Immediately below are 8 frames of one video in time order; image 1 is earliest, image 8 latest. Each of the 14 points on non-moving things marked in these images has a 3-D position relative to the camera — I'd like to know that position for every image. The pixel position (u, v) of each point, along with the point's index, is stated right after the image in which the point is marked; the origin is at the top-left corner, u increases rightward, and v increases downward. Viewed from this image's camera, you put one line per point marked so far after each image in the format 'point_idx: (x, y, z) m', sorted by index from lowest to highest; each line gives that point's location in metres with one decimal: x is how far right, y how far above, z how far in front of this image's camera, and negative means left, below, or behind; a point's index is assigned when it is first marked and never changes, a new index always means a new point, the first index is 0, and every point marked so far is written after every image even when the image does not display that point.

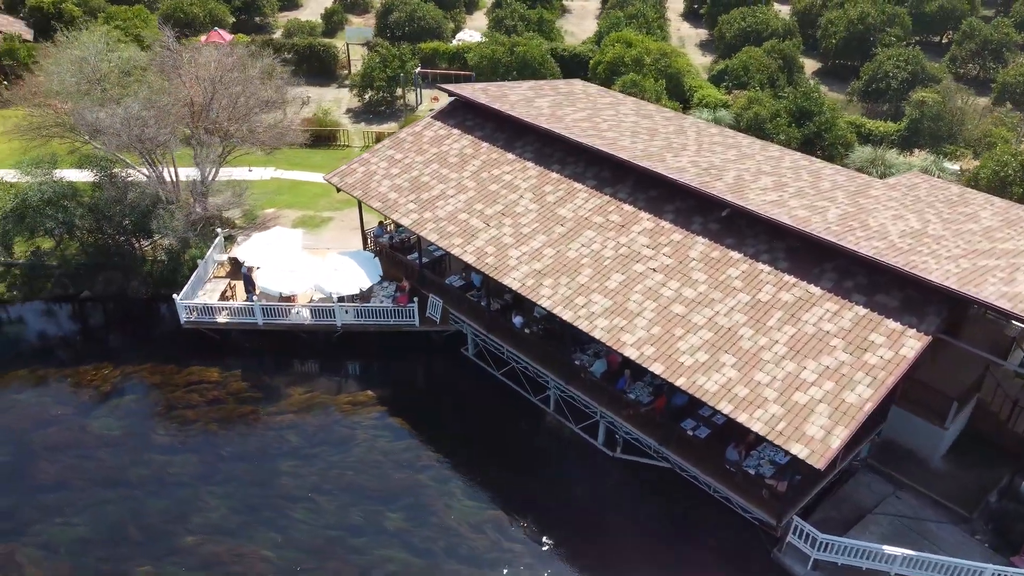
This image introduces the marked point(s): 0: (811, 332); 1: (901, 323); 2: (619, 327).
0: (+6.3, -1.0, +17.1) m
1: (+8.1, -0.7, +17.0) m
2: (+2.4, -0.9, +18.2) m
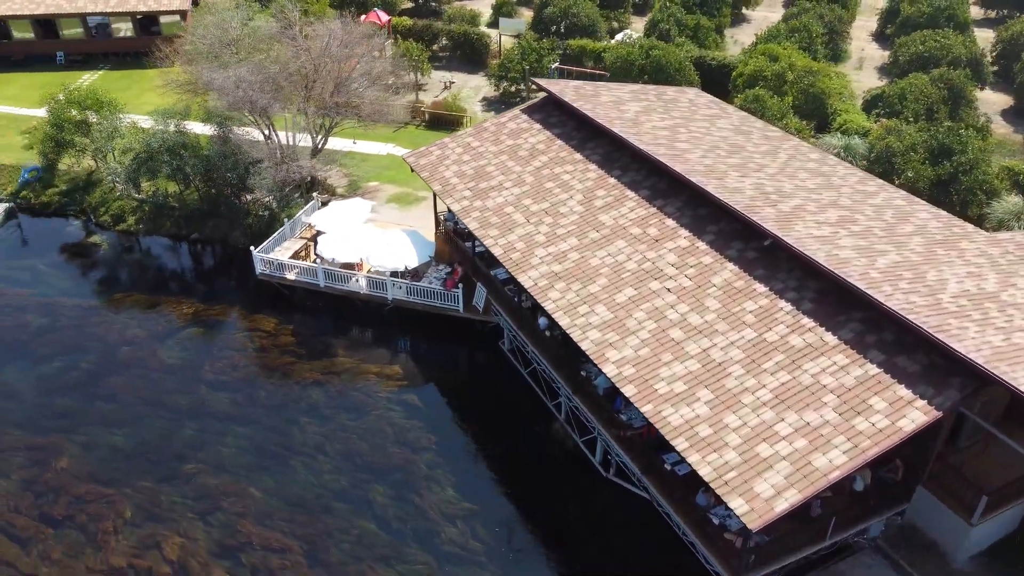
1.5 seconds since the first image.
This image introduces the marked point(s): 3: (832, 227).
0: (+5.5, -1.8, +15.4) m
1: (+7.3, -1.9, +14.8) m
2: (+2.1, -1.2, +17.4) m
3: (+7.4, +1.4, +18.9) m
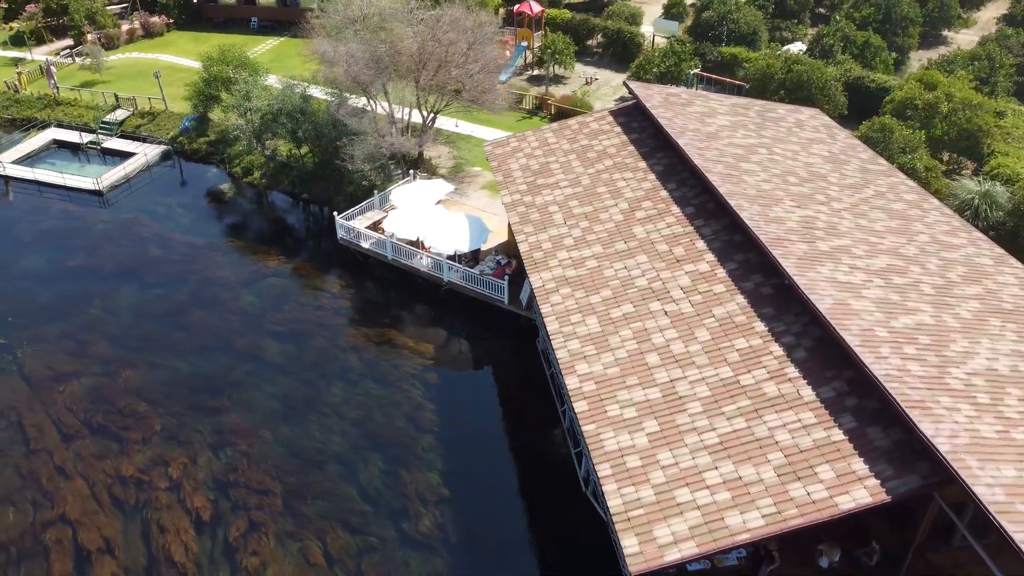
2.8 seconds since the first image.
0: (+4.3, -2.6, +14.1) m
1: (+5.7, -2.9, +13.1) m
2: (+1.5, -1.4, +16.8) m
3: (+7.4, +0.3, +17.0) m
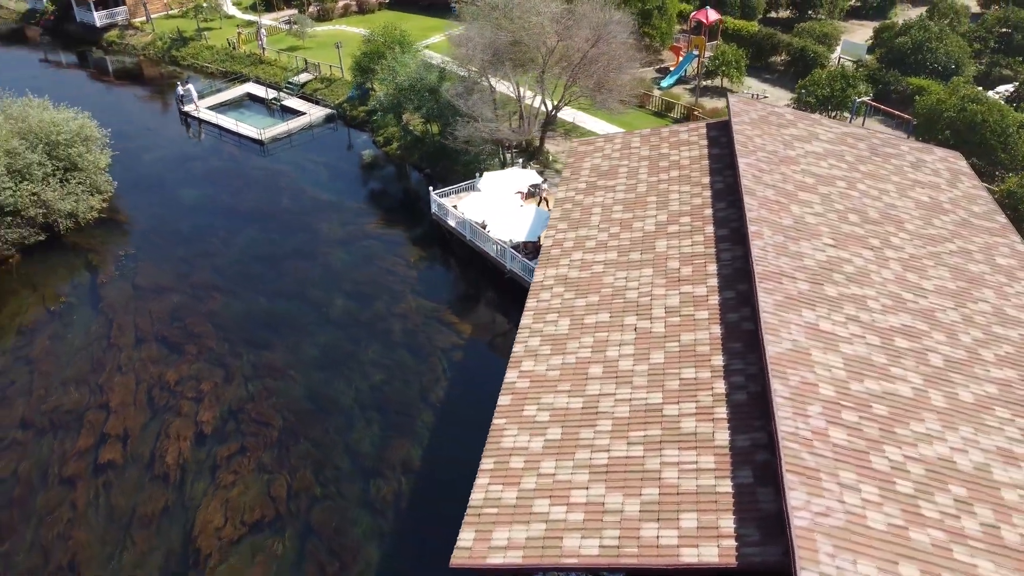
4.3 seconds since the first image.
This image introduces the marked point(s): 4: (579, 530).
0: (+2.1, -2.9, +13.1) m
1: (+3.2, -3.4, +11.7) m
2: (+0.5, -1.3, +16.5) m
3: (+6.5, -0.7, +14.9) m
4: (+1.0, -3.7, +12.2) m
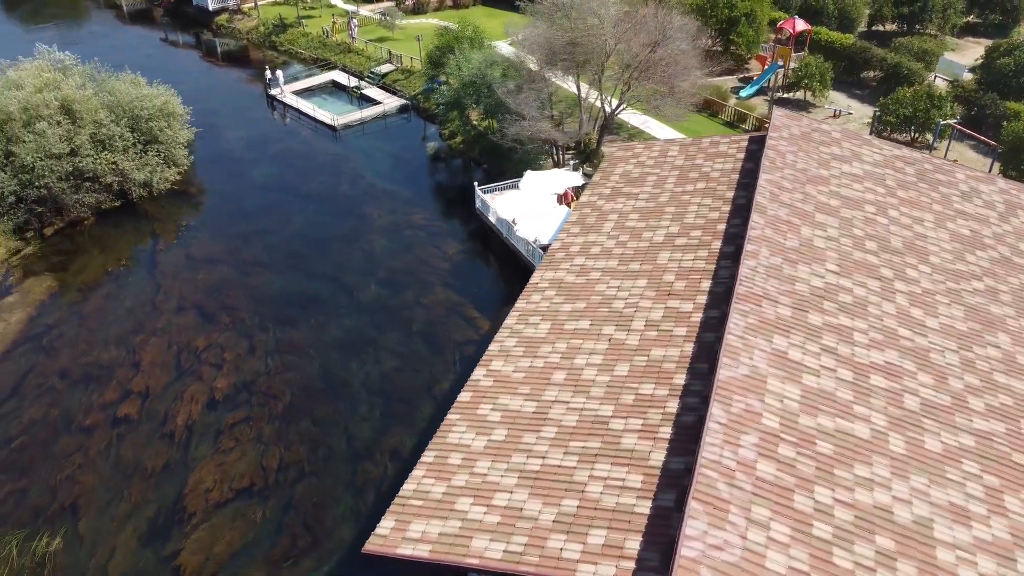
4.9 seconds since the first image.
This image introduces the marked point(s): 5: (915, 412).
0: (+1.0, -3.0, +12.9) m
1: (+1.8, -3.7, +11.4) m
2: (-0.1, -1.3, +16.4) m
3: (+5.7, -1.3, +14.1) m
4: (-0.3, -3.7, +12.2) m
5: (+6.7, -2.1, +13.5) m
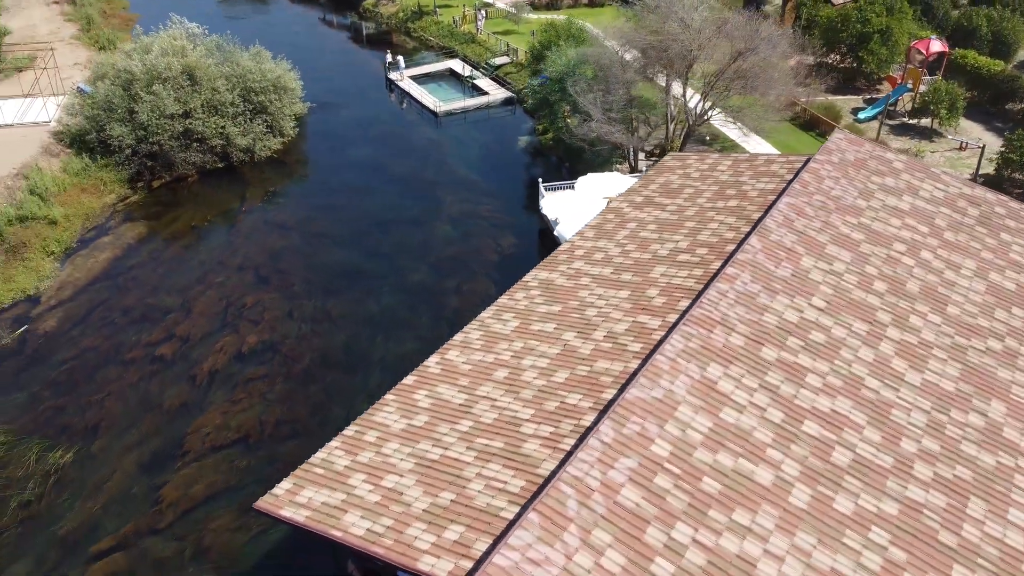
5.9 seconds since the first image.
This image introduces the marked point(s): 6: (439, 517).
0: (-0.8, -2.9, +12.9) m
1: (-0.4, -3.7, +11.3) m
2: (-0.9, -1.2, +16.5) m
3: (+4.2, -1.8, +13.1) m
4: (-2.3, -3.4, +12.5) m
5: (+5.0, -2.7, +12.3) m
6: (-1.1, -3.4, +12.0) m
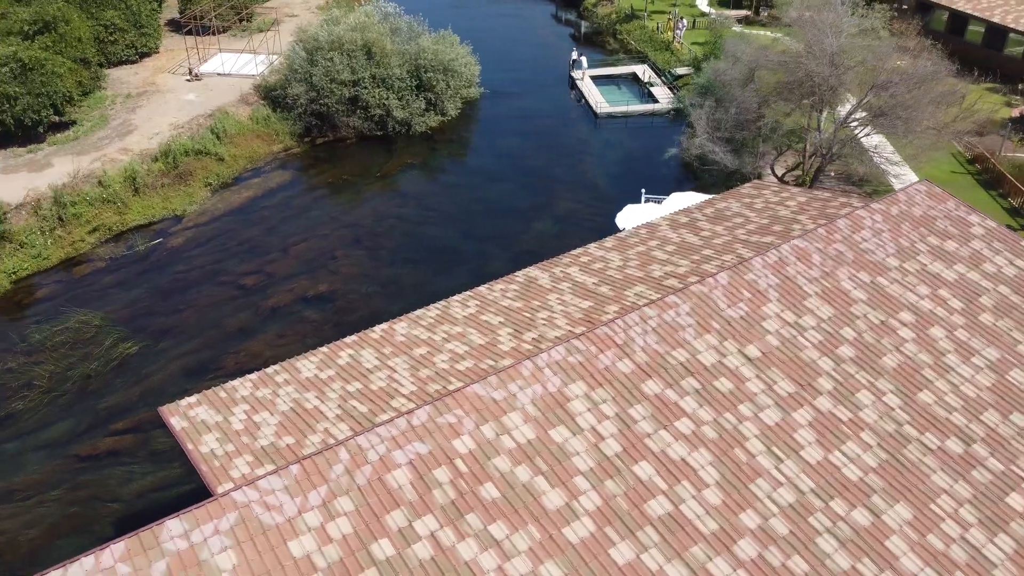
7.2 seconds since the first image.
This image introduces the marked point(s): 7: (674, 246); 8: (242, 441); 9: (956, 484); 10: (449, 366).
0: (-3.4, -2.3, +13.7) m
1: (-3.6, -3.0, +12.0) m
2: (-2.0, -0.7, +17.2) m
3: (+1.6, -2.2, +12.4) m
4: (-4.9, -2.5, +13.8) m
5: (+1.9, -3.2, +11.4) m
6: (-3.9, -2.7, +13.0) m
7: (+3.9, +1.0, +19.3) m
8: (-4.5, -2.5, +13.5) m
9: (+6.9, -3.0, +12.4) m
10: (-1.1, -1.5, +15.0) m
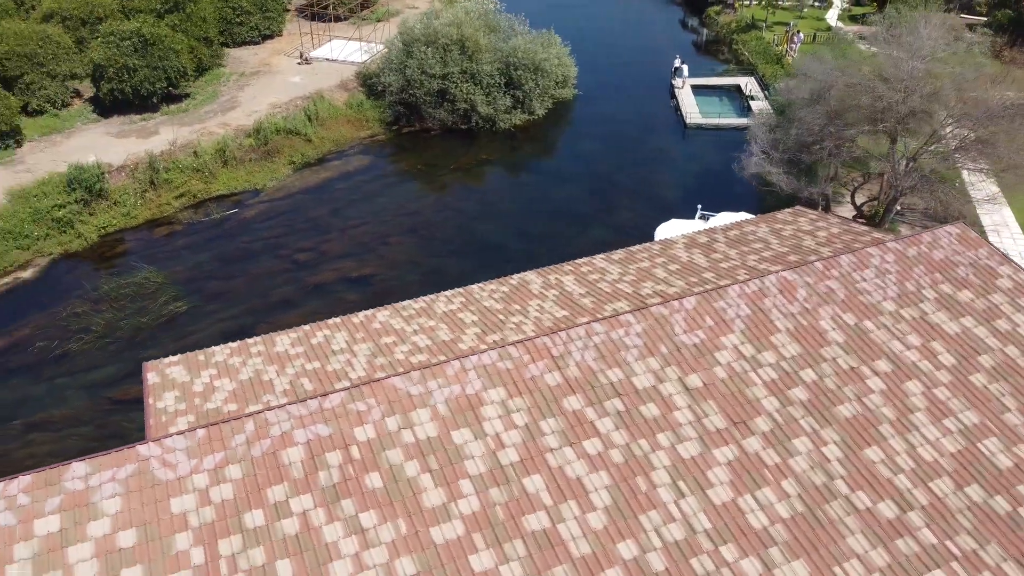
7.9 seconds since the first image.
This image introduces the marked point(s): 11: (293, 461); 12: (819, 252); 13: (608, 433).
0: (-4.5, -1.9, +14.5) m
1: (-5.1, -2.6, +12.9) m
2: (-2.4, -0.5, +17.7) m
3: (+0.2, -2.4, +12.4) m
4: (-6.1, -1.9, +14.9) m
5: (+0.2, -3.4, +11.3) m
6: (-5.3, -2.3, +13.9) m
7: (+3.9, +0.5, +18.8) m
8: (-5.7, -2.0, +14.6) m
9: (+5.2, -3.8, +11.6) m
10: (-2.0, -1.4, +15.4) m
11: (-3.2, -2.6, +11.8) m
12: (+7.1, +0.8, +18.6) m
13: (+1.6, -2.3, +12.6) m
